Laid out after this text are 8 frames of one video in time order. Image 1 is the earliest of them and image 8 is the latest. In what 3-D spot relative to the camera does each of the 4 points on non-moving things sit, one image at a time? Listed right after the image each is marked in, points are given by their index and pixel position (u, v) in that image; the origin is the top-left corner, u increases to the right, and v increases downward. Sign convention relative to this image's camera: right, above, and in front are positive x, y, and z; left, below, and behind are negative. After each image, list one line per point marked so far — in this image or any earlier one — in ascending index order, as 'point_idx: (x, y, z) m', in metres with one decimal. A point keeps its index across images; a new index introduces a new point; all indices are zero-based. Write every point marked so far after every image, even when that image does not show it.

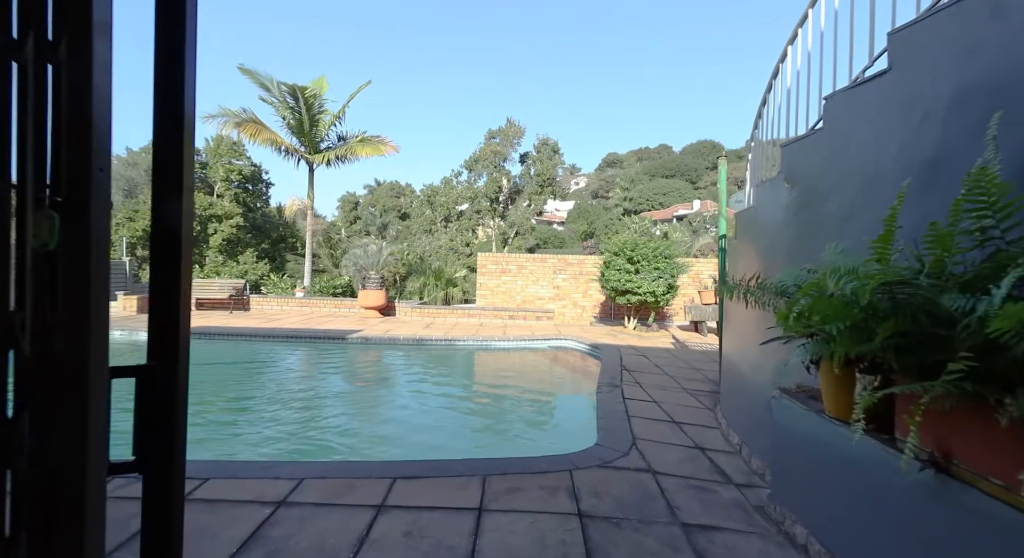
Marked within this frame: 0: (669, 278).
0: (+2.2, 0.0, +6.9) m
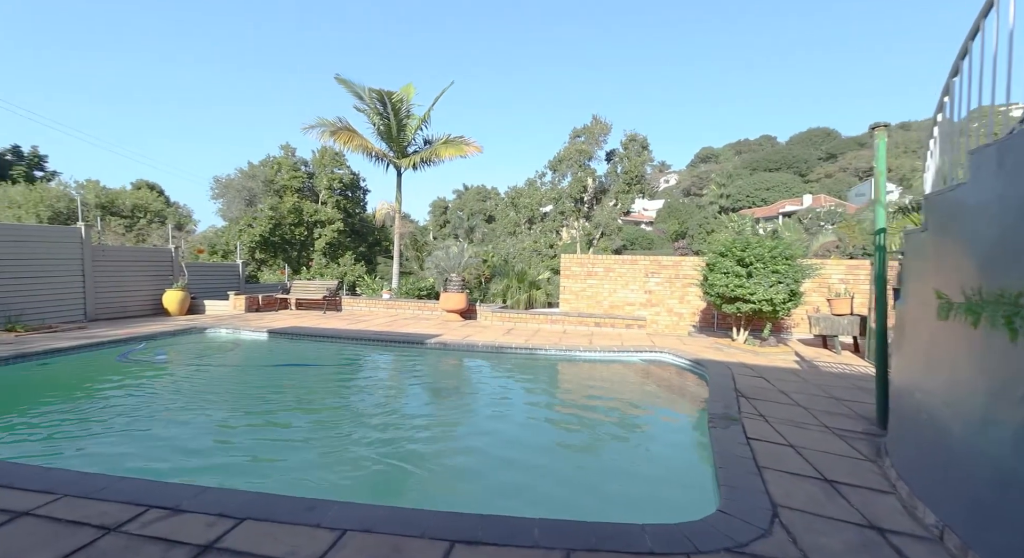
0: (+3.2, -0.1, +5.8) m
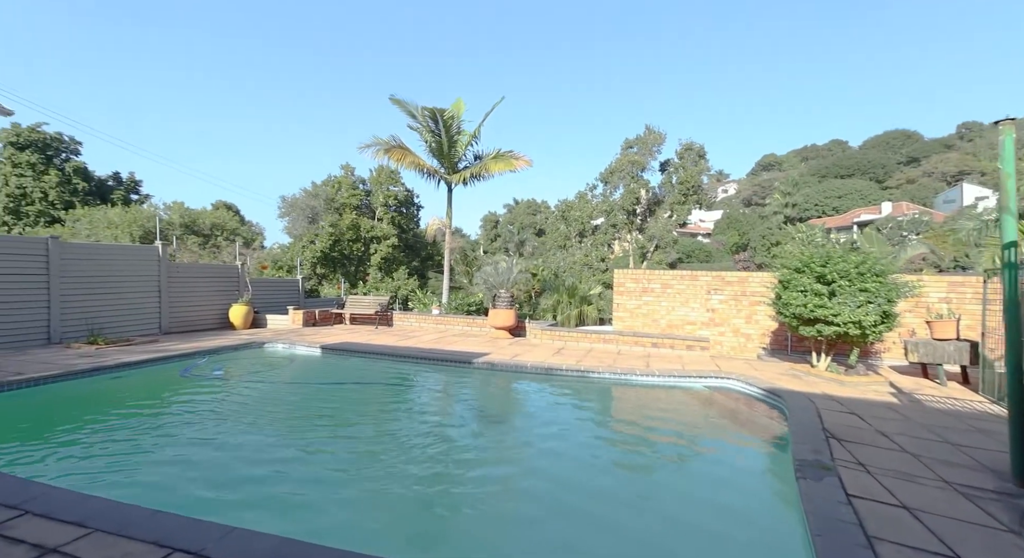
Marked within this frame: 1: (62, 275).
0: (+3.7, -0.2, +5.1) m
1: (-8.8, +0.1, +10.0) m
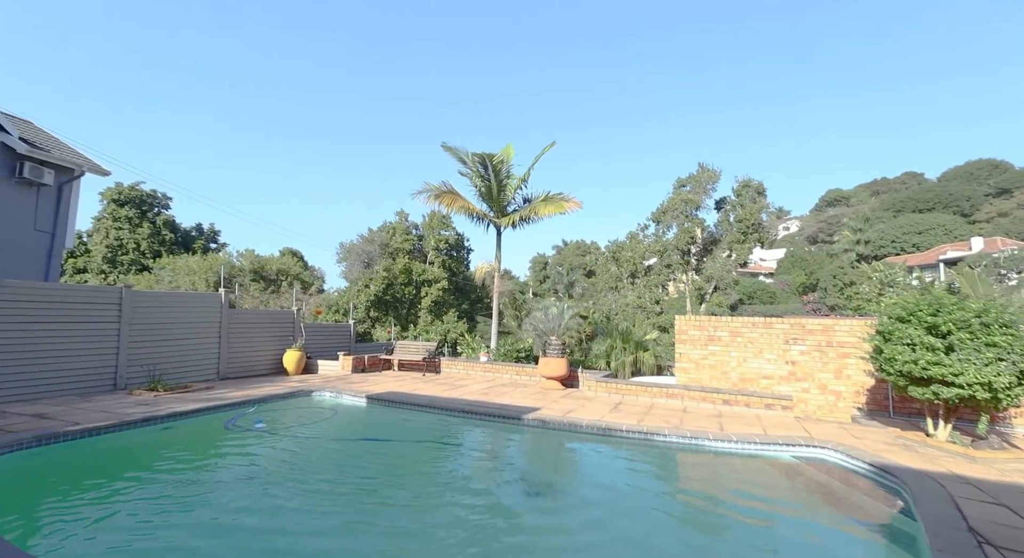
0: (+4.2, -0.7, +4.2) m
1: (-7.8, -0.9, +10.3) m
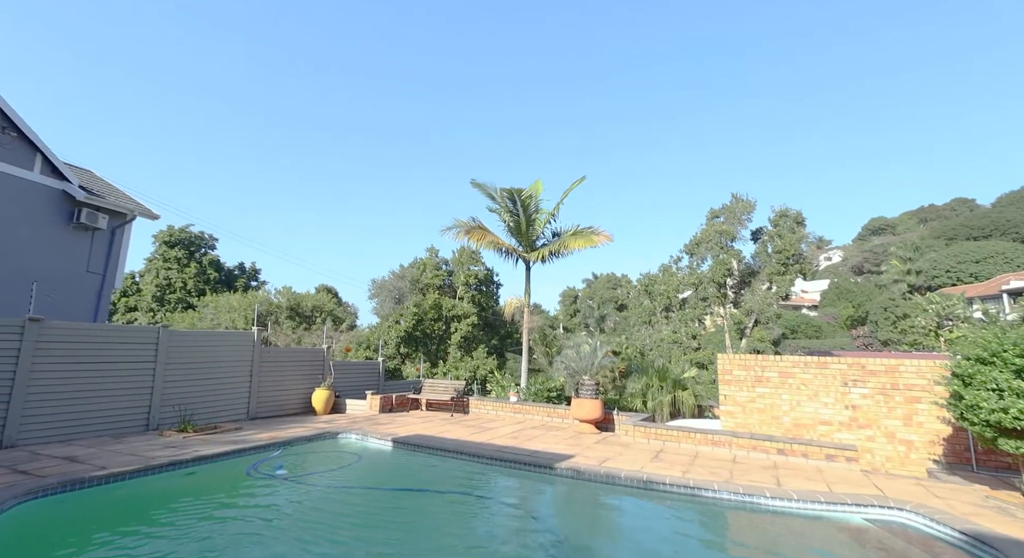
0: (+4.5, -0.9, +3.6) m
1: (-7.2, -1.7, +10.4) m
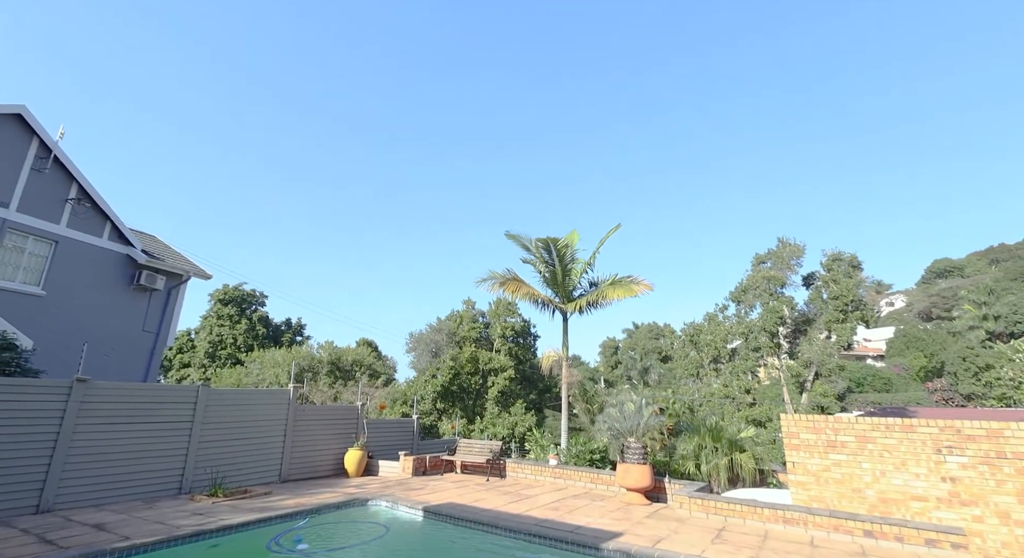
0: (+4.7, -1.2, +2.8) m
1: (-6.4, -2.9, +10.3) m
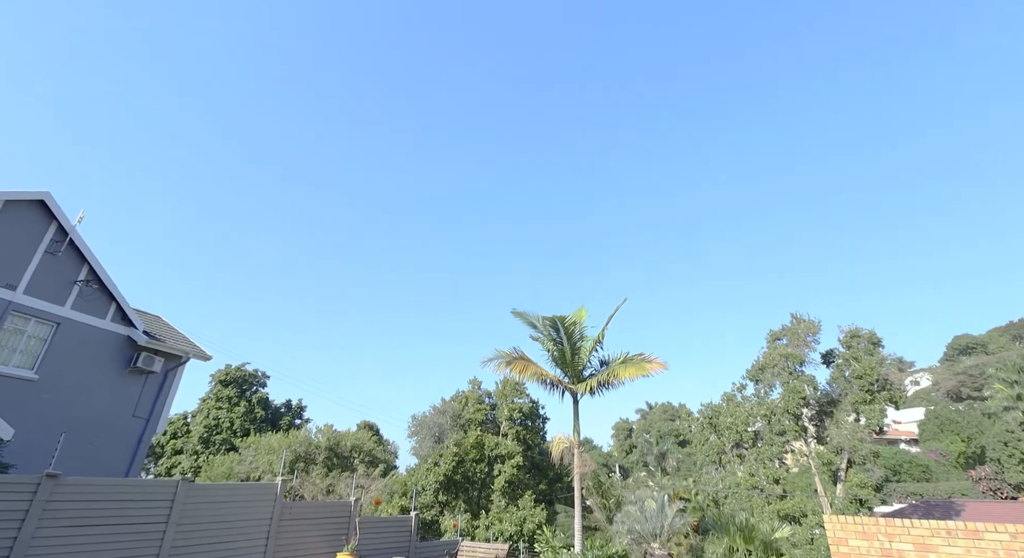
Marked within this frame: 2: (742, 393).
0: (+4.7, -1.6, +2.1) m
1: (-6.2, -4.5, +9.3) m
2: (+8.5, -4.2, +18.5) m
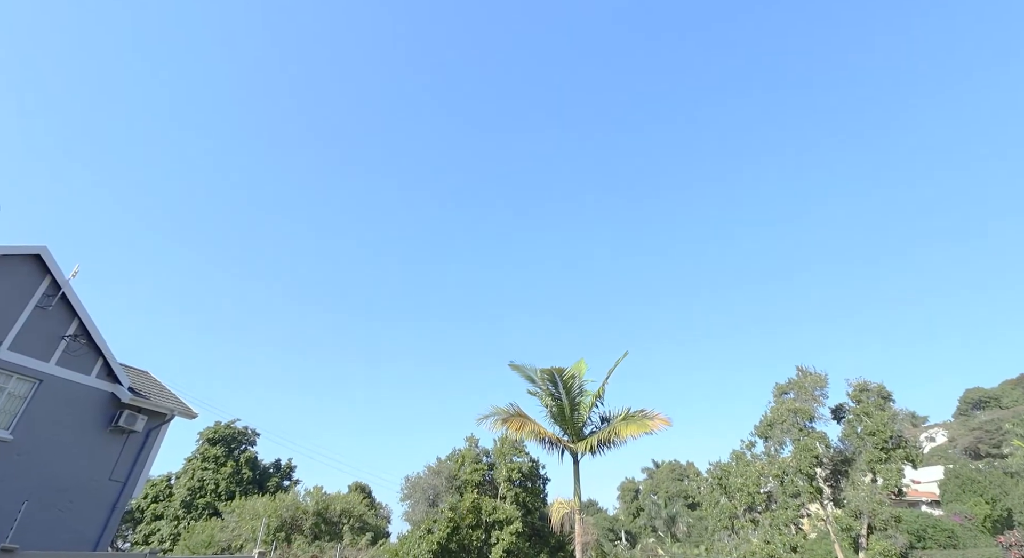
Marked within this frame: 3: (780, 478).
0: (+4.7, -1.7, +1.6) m
1: (-6.3, -5.5, +8.4) m
2: (+8.4, -6.1, +17.6) m
3: (+8.6, -6.4, +16.1) m
